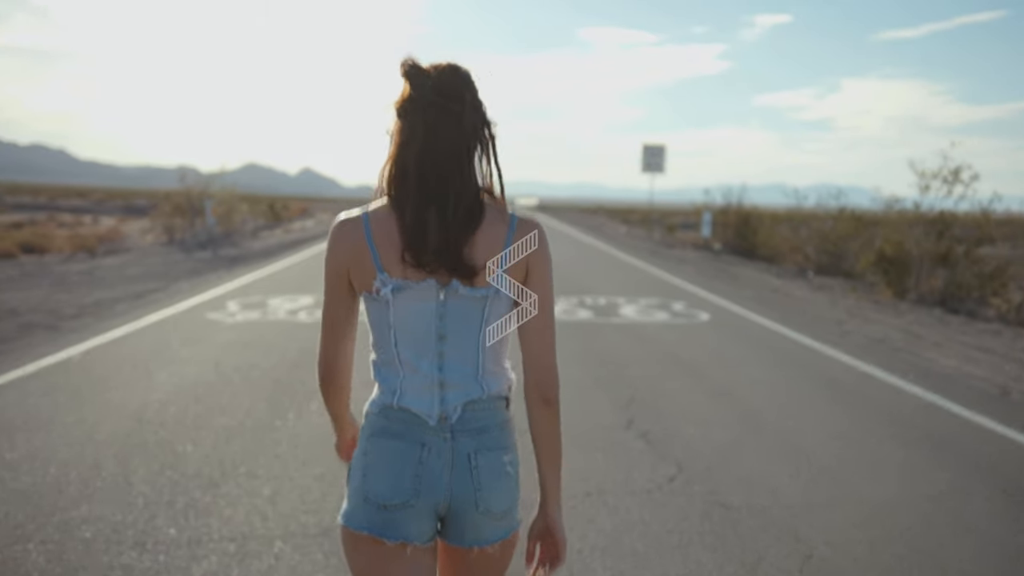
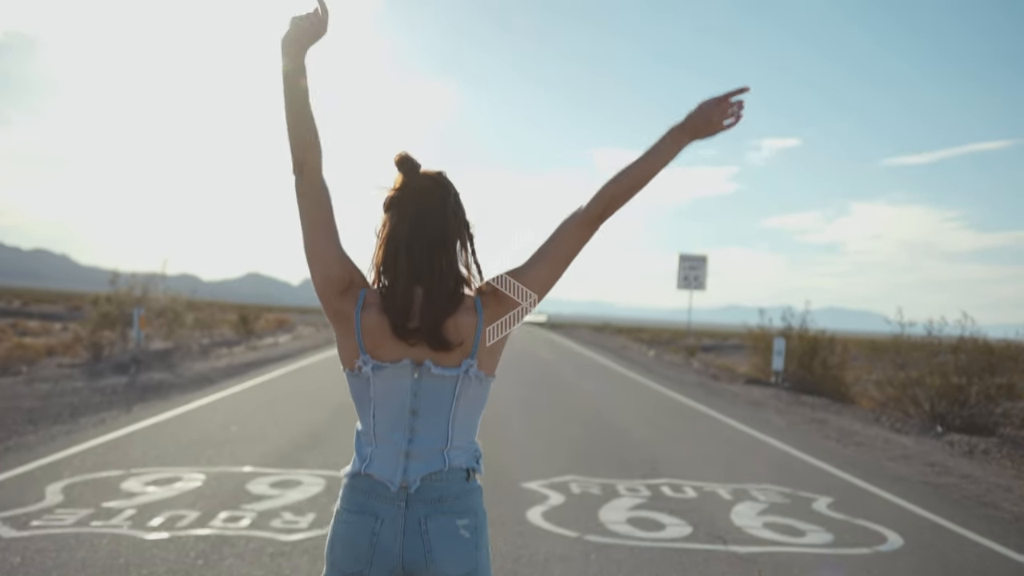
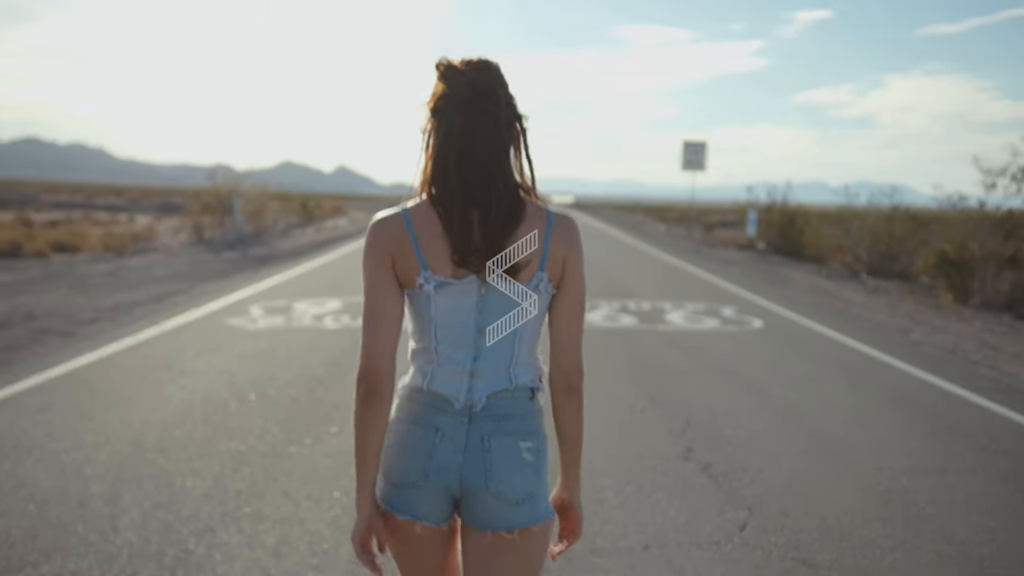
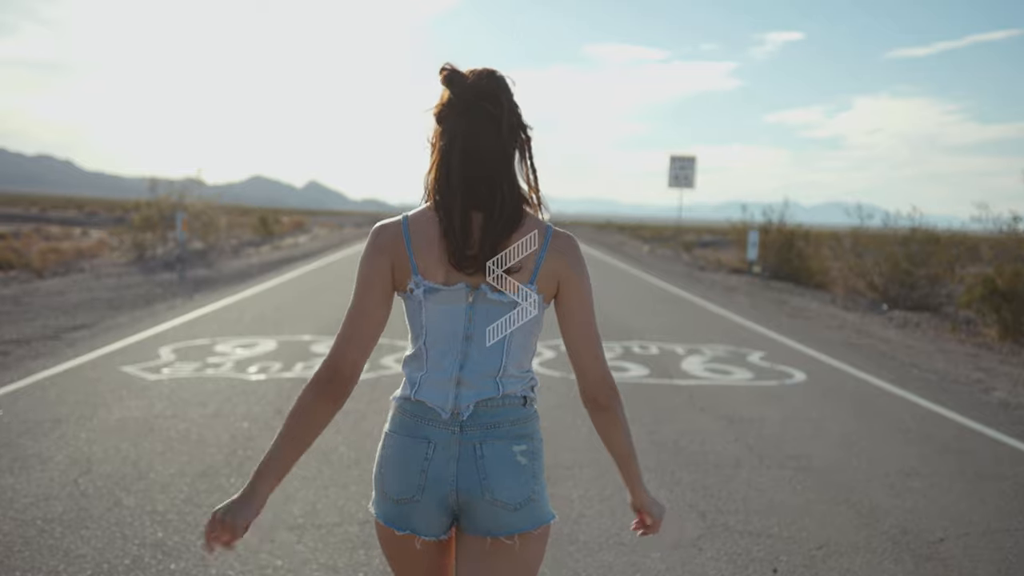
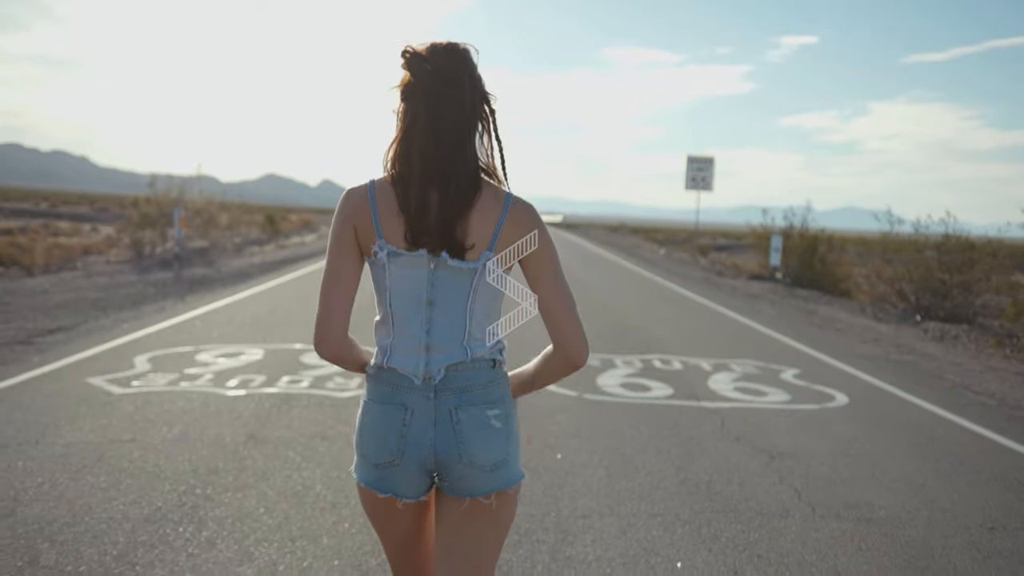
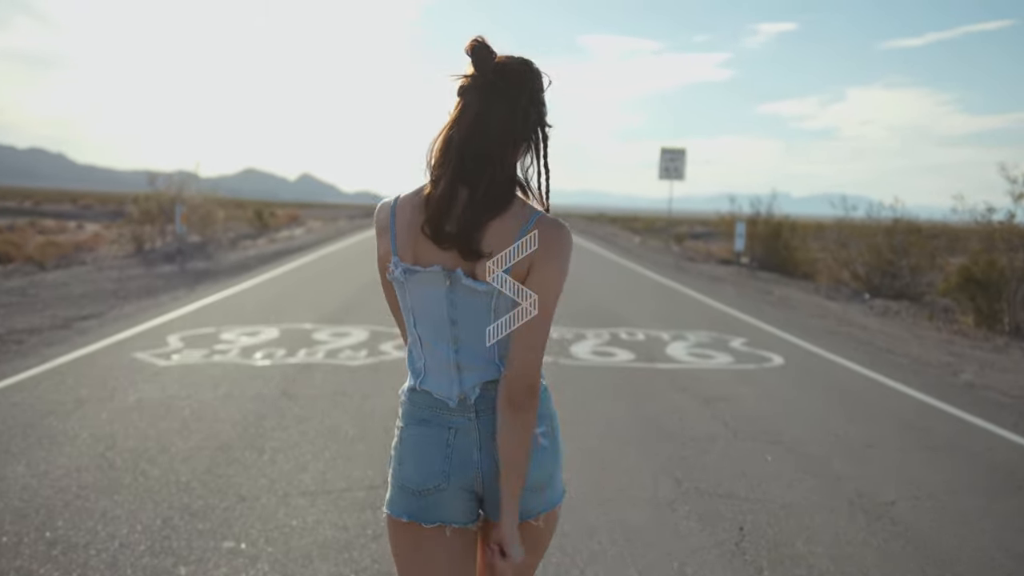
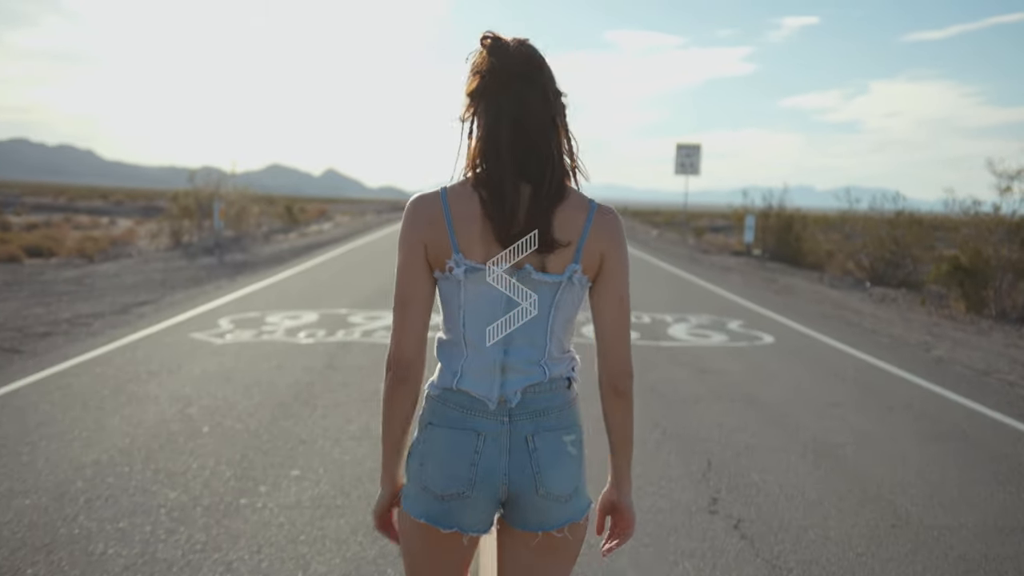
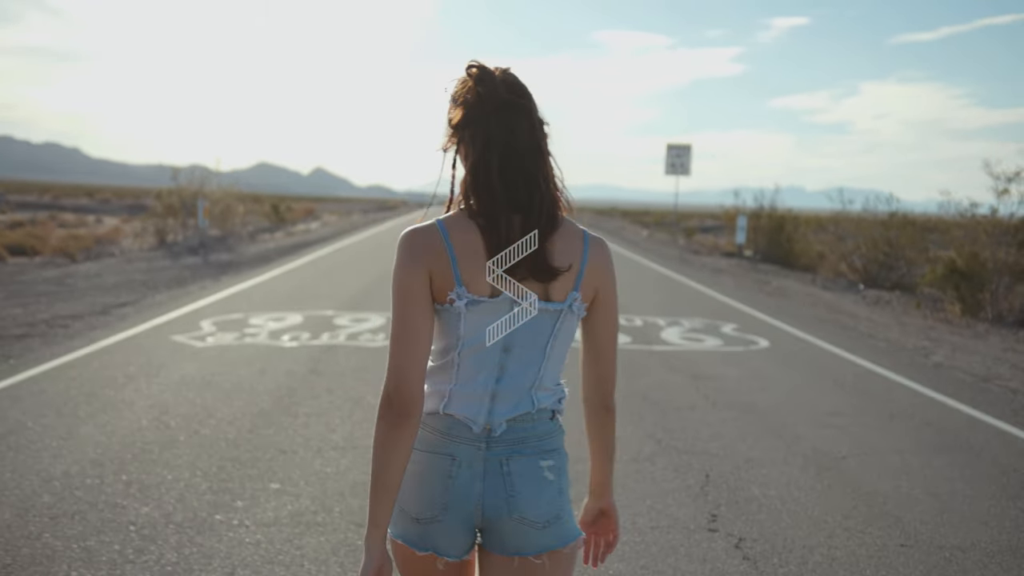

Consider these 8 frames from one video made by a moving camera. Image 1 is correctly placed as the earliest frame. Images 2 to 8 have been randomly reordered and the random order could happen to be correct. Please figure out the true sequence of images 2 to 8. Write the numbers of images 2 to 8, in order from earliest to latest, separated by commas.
3, 7, 8, 6, 4, 5, 2
